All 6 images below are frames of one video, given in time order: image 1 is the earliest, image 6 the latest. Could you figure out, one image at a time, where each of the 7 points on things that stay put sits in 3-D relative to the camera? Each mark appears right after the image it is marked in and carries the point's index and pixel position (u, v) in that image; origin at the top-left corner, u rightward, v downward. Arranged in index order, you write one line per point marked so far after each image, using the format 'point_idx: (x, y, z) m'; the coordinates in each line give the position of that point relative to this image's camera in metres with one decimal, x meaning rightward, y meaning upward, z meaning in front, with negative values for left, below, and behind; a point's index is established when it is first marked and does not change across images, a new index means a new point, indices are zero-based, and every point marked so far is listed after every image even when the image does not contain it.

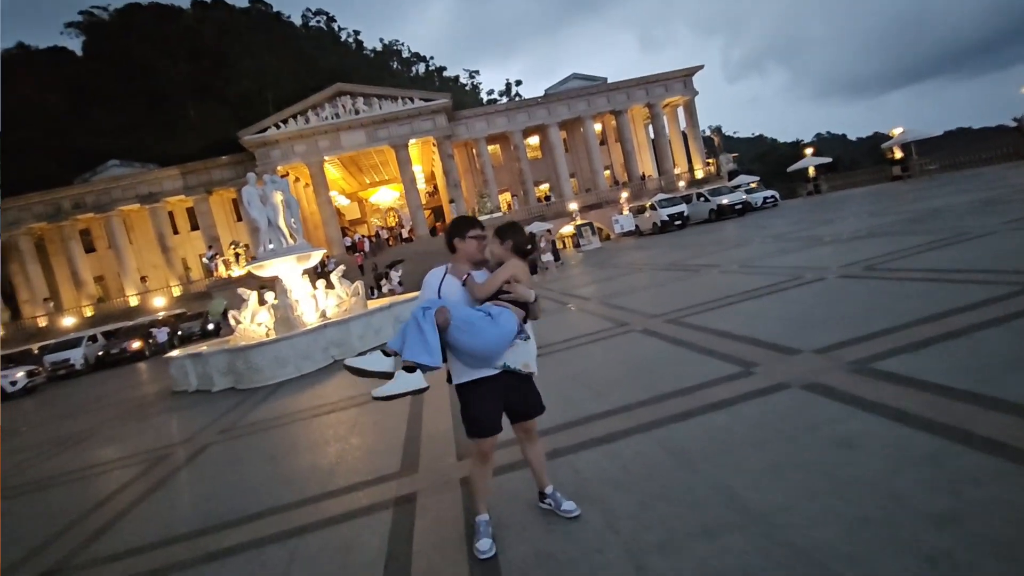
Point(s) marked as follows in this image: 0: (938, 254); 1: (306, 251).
0: (+6.7, +0.5, +8.0) m
1: (-5.2, +0.9, +12.8) m
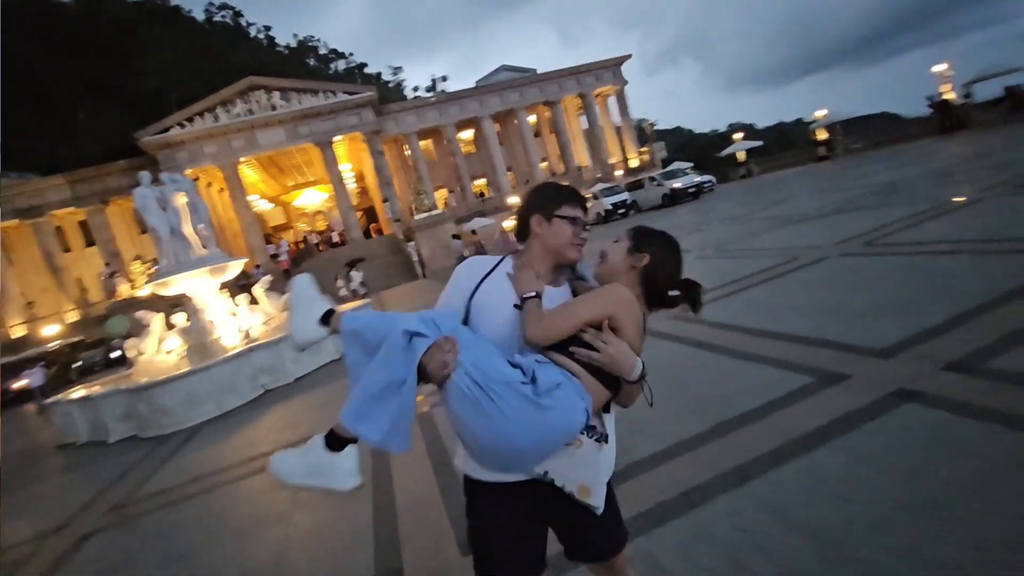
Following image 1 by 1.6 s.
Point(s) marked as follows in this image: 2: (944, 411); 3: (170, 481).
0: (+6.3, +0.9, +7.4) m
1: (-6.2, +0.5, +10.8) m
2: (+2.5, -0.7, +3.0) m
3: (-4.0, -2.2, +5.9) m
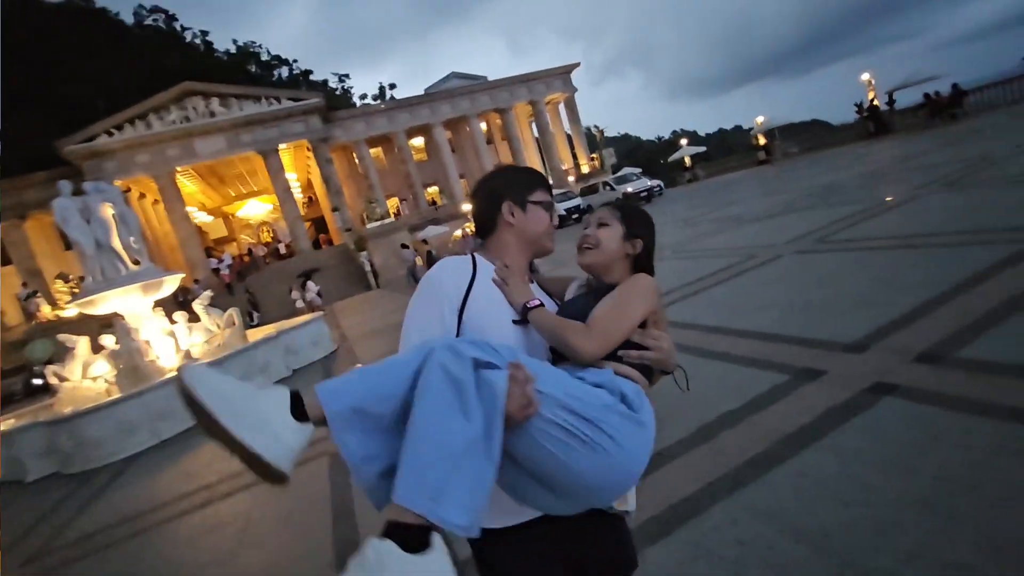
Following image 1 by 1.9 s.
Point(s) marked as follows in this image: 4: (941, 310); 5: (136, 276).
0: (+5.7, +1.0, +7.7) m
1: (-7.0, +0.2, +10.0) m
2: (+2.4, -0.7, +2.9) m
3: (-4.3, -2.4, +5.2) m
4: (+3.4, -0.2, +4.1) m
5: (-7.4, +0.2, +9.9) m
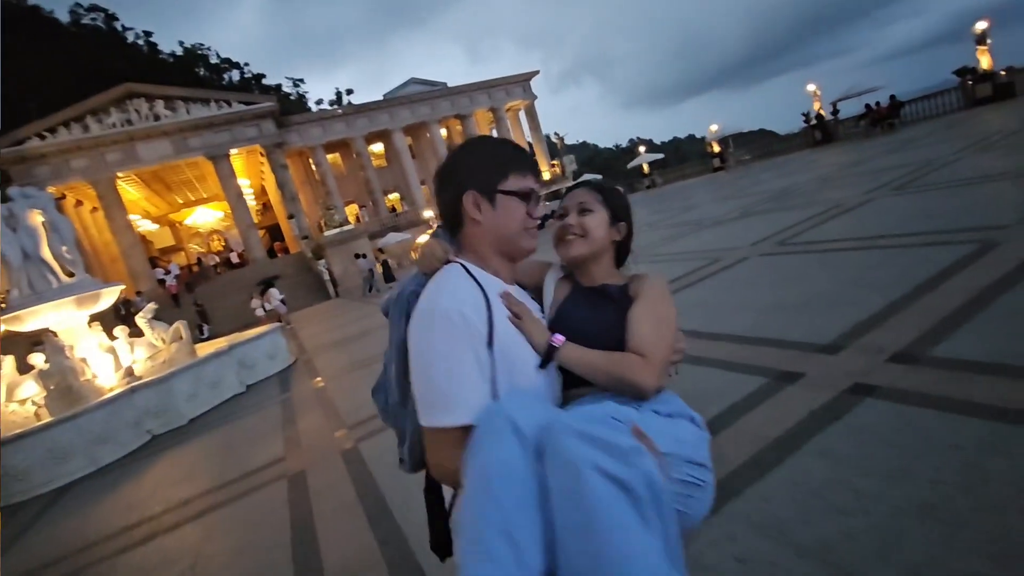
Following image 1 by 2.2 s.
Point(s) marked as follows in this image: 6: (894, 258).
0: (+5.1, +1.0, +8.0) m
1: (-7.7, 0.0, +9.2) m
2: (+2.3, -0.7, +2.9) m
3: (-4.6, -2.6, +4.7) m
4: (+3.2, -0.2, +4.1) m
5: (-8.0, 0.0, +9.1) m
6: (+4.1, +0.3, +5.5) m
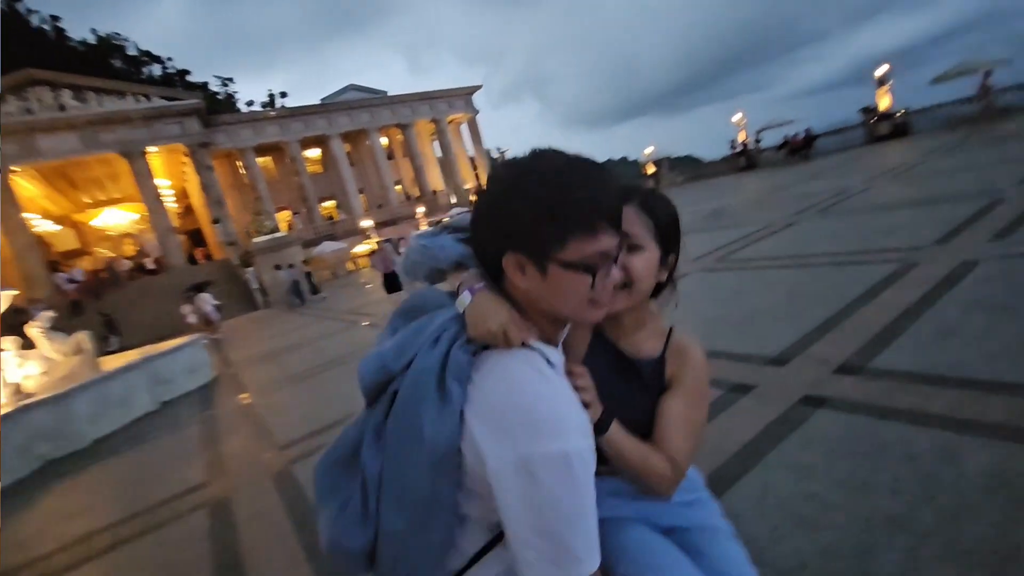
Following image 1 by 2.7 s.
0: (+4.3, +0.8, +8.4) m
1: (-8.6, -0.1, +8.1) m
2: (+2.0, -0.8, +3.0) m
3: (-5.0, -2.6, +3.9) m
4: (+2.8, -0.3, +4.3) m
5: (-8.9, -0.1, +7.9) m
6: (+3.6, +0.1, +5.8) m
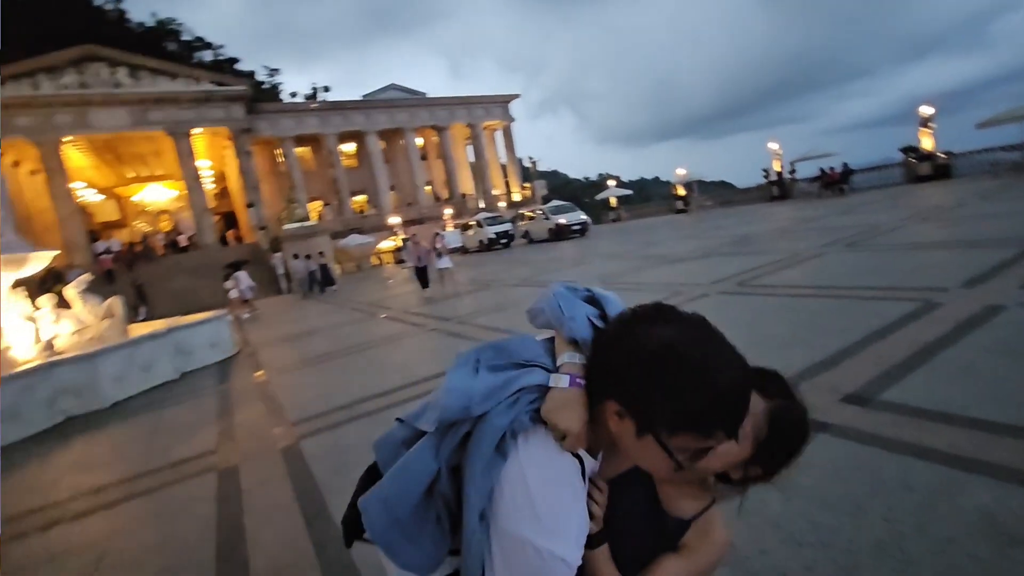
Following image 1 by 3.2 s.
0: (+4.6, +0.3, +8.3) m
1: (-8.3, +0.6, +8.5) m
2: (+2.1, -0.9, +3.0) m
3: (-5.1, -2.1, +4.1) m
4: (+2.9, -0.6, +4.3) m
5: (-8.6, +0.7, +8.4) m
6: (+3.8, -0.2, +5.7) m
